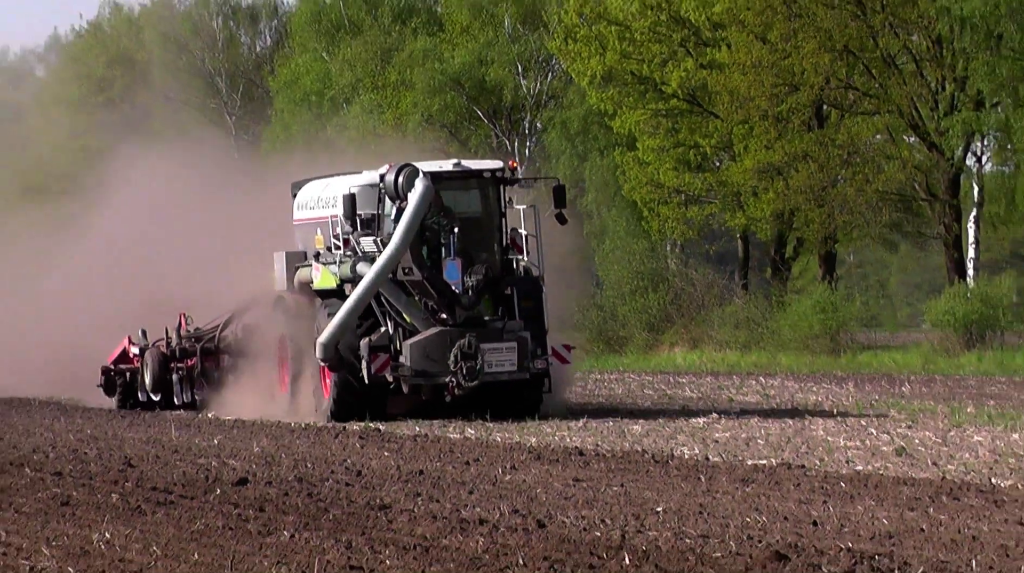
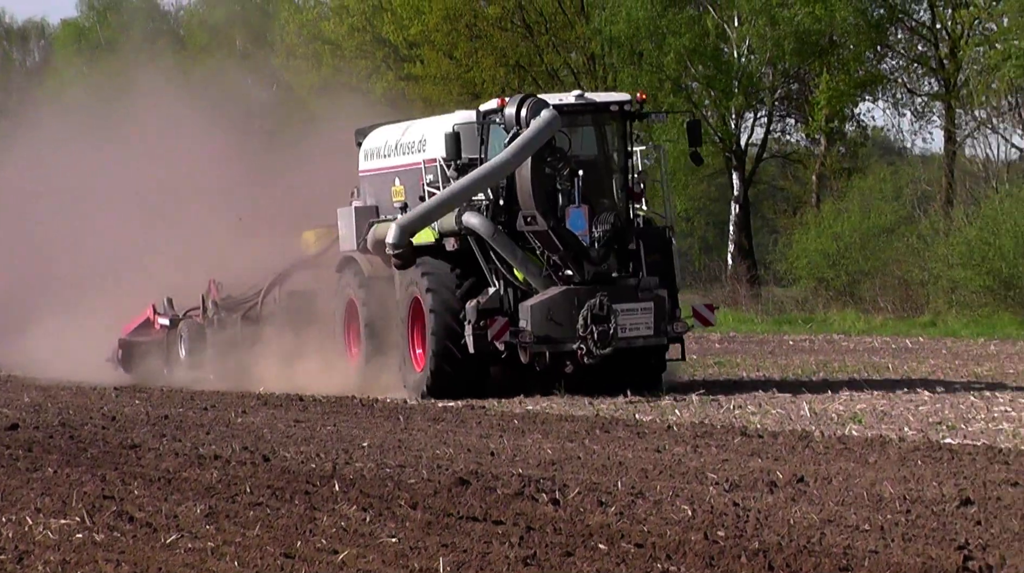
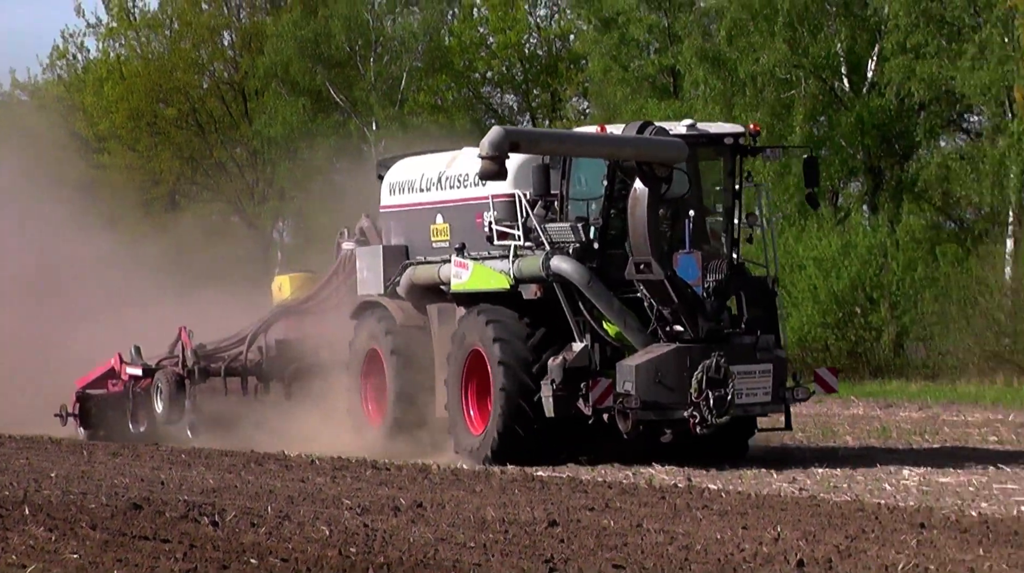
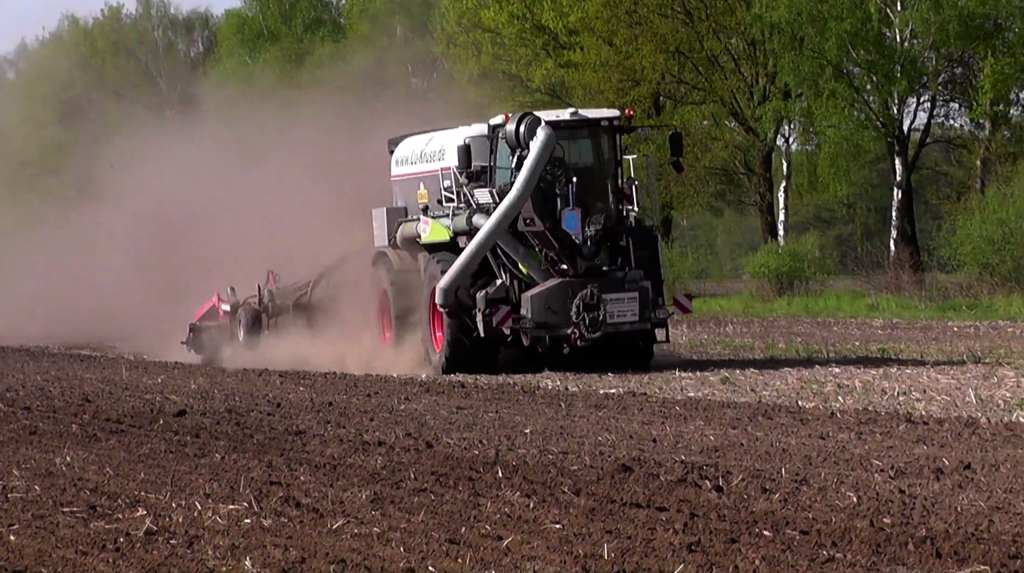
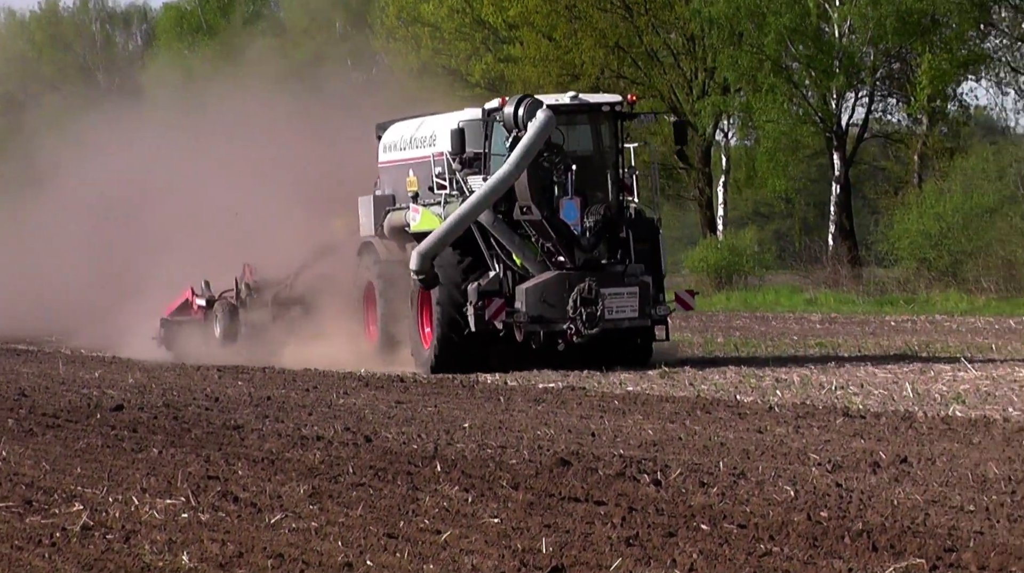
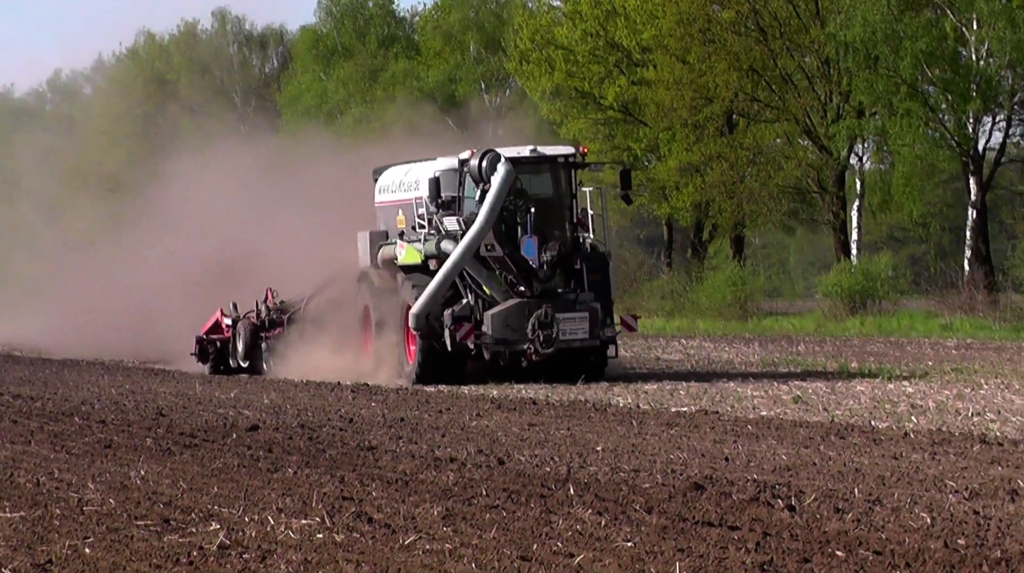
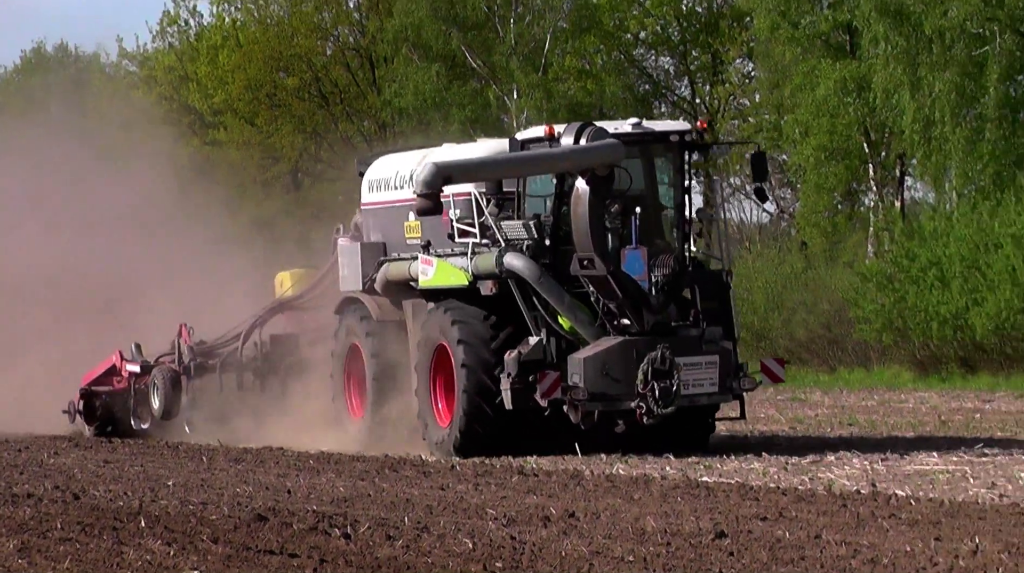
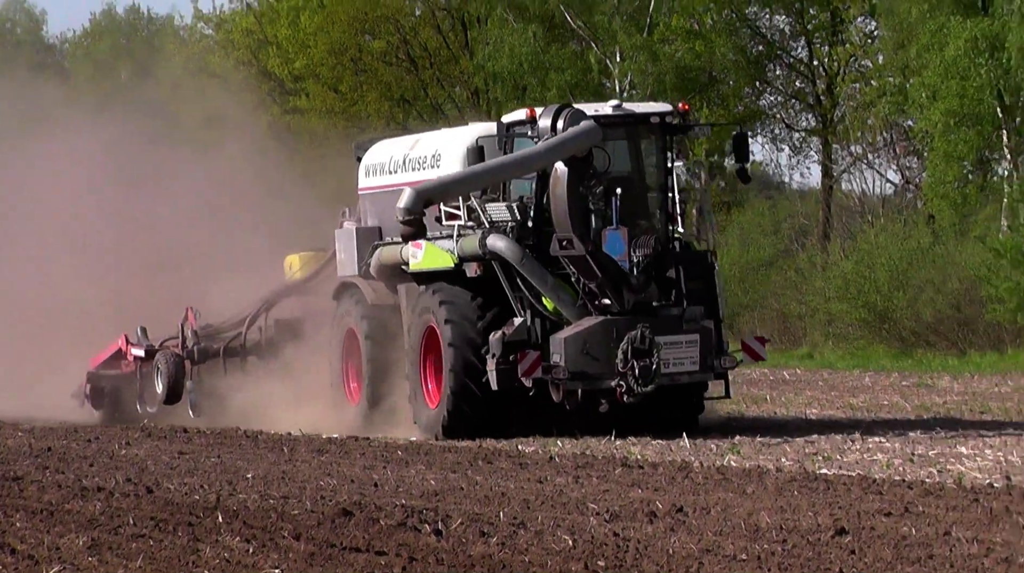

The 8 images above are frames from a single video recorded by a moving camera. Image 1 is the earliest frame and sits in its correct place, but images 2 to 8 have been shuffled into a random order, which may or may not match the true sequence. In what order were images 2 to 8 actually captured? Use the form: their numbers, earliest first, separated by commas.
6, 4, 5, 2, 8, 7, 3
